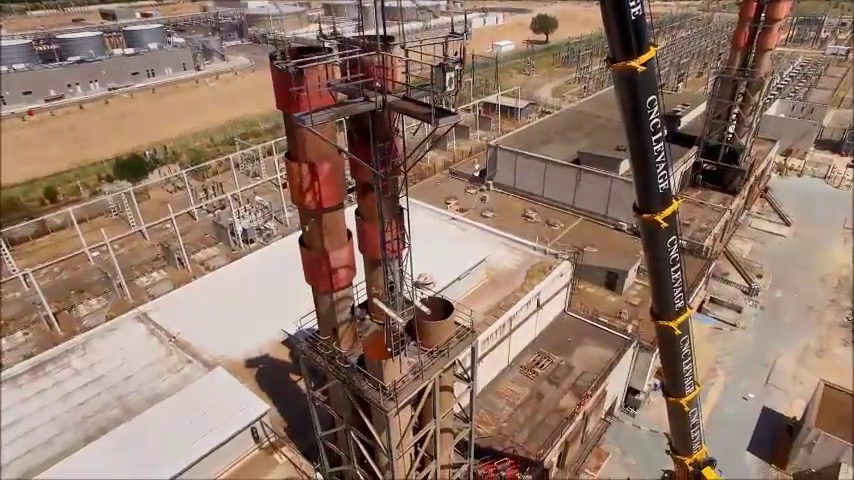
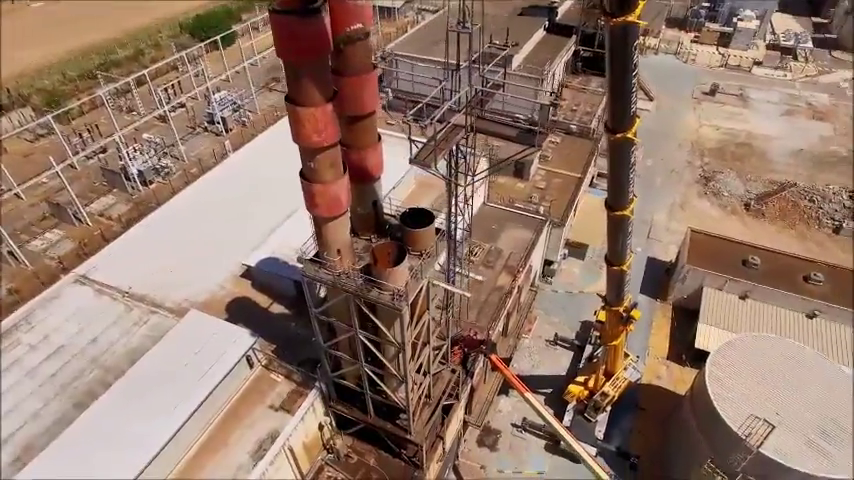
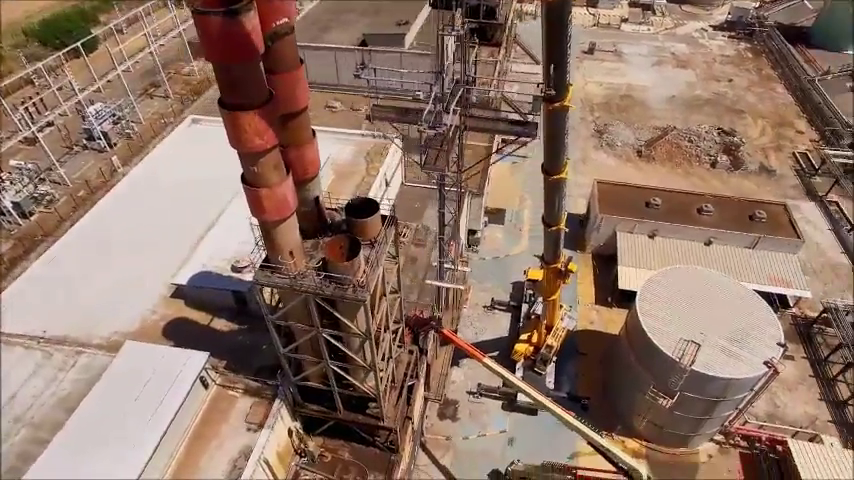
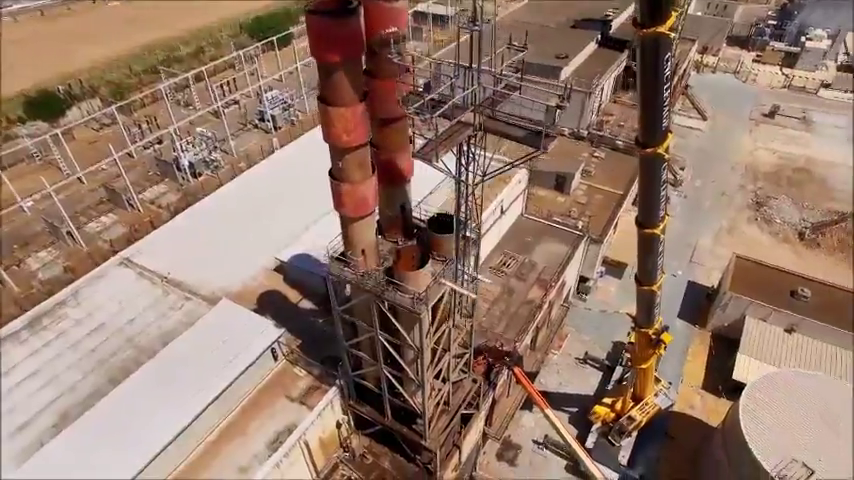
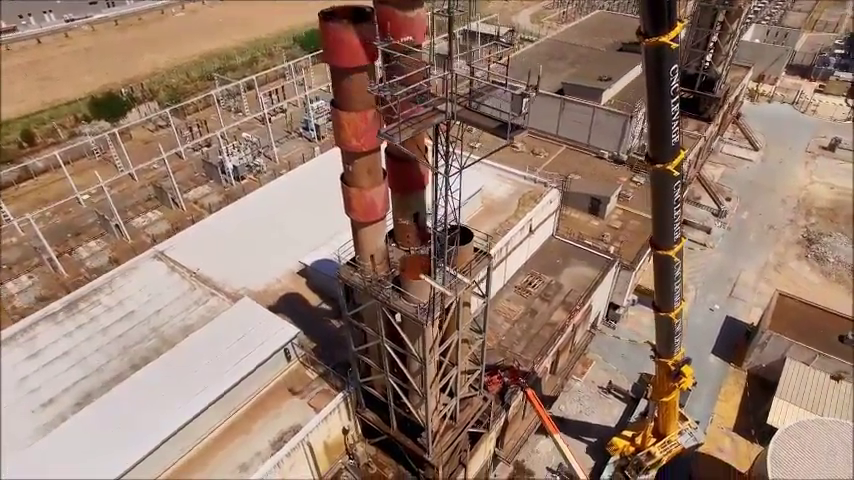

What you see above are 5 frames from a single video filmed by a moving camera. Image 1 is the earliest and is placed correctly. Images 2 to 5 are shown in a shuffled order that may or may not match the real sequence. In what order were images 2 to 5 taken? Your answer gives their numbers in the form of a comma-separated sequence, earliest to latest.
5, 4, 2, 3
